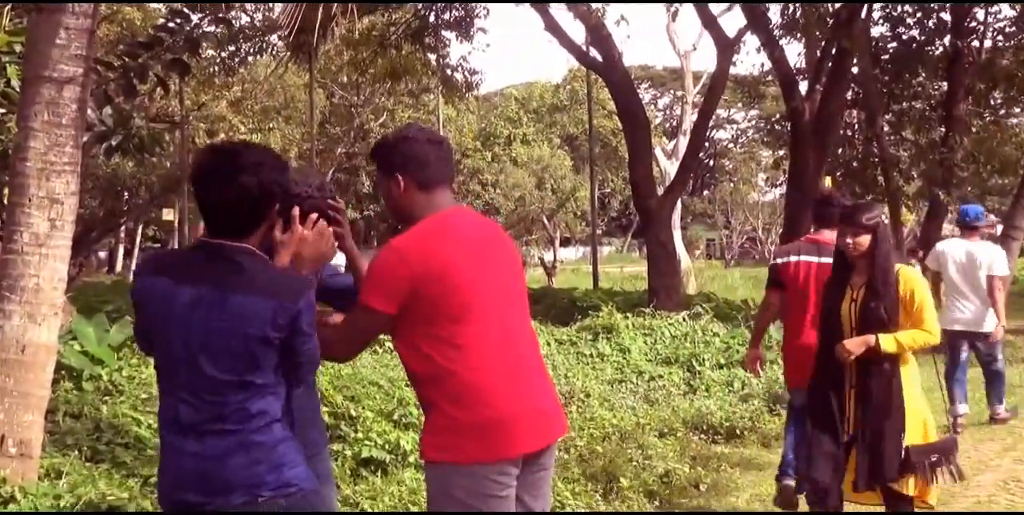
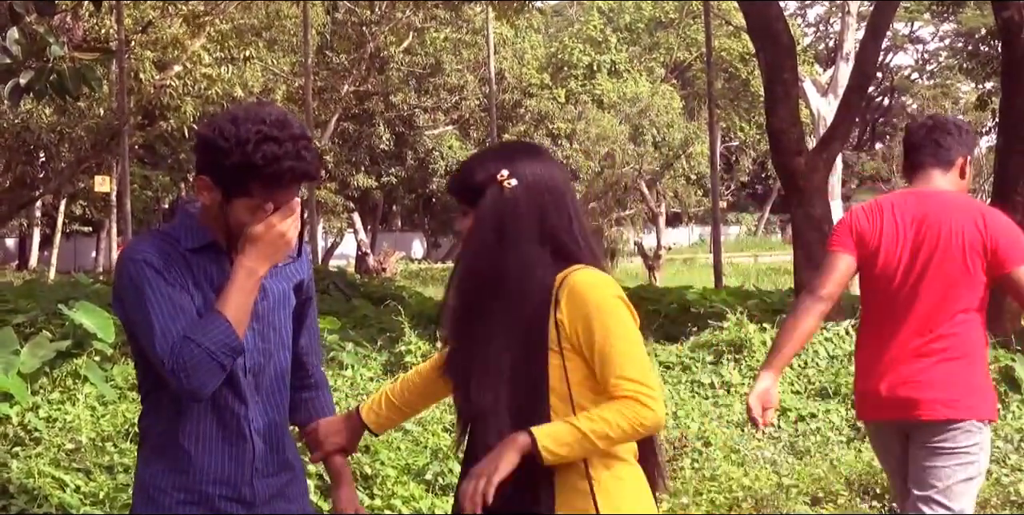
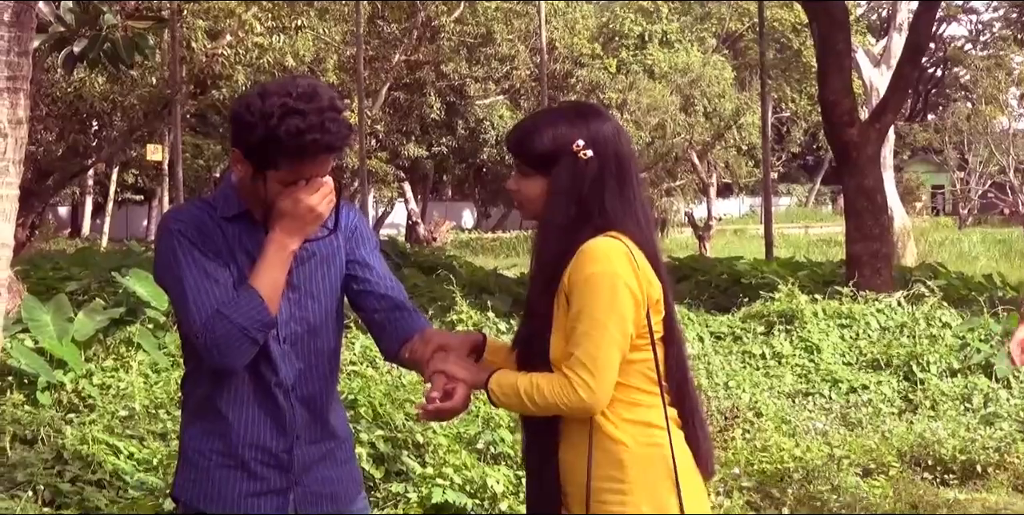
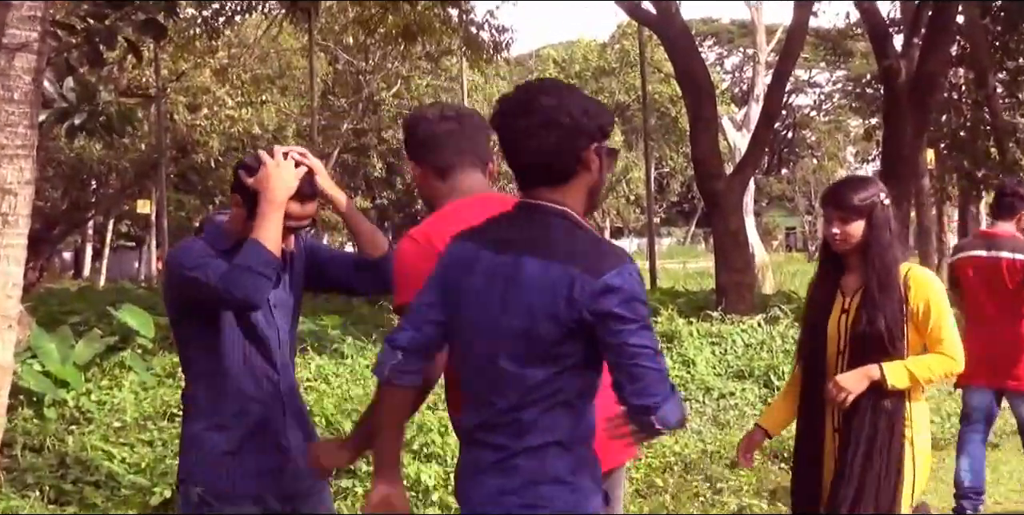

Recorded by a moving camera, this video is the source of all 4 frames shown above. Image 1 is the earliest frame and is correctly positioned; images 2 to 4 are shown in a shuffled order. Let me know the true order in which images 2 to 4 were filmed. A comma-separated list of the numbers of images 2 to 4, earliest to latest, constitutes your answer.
4, 2, 3
